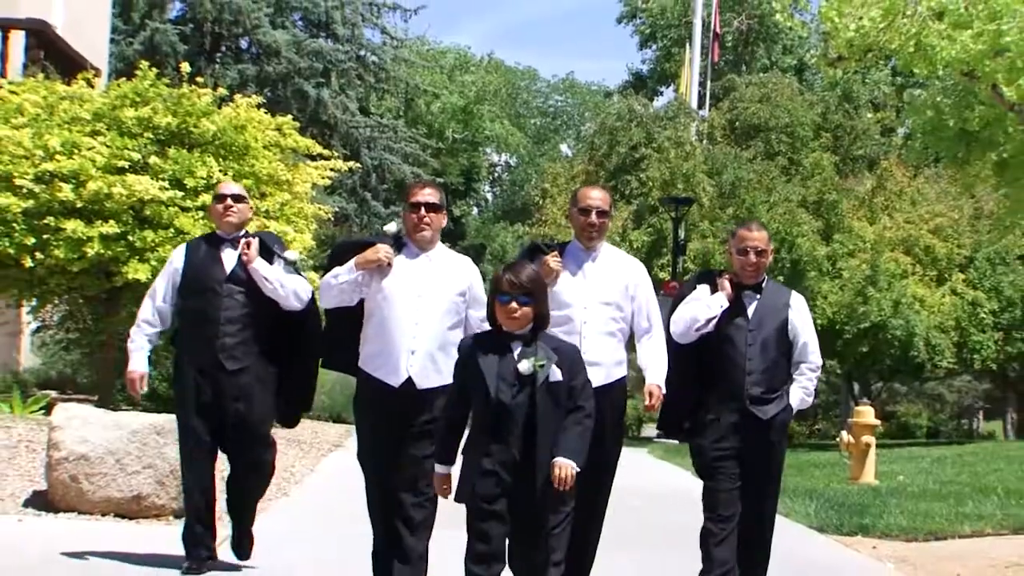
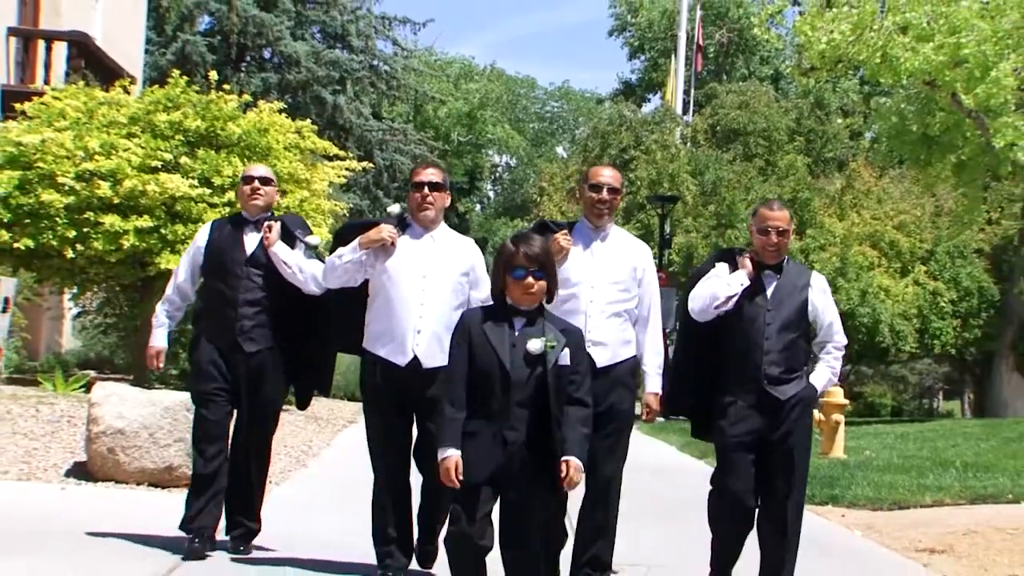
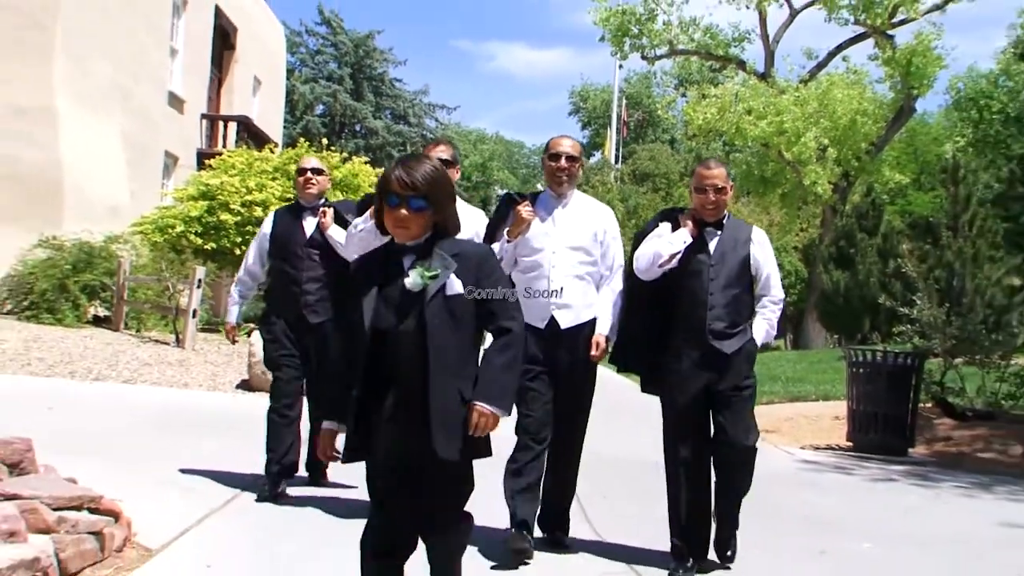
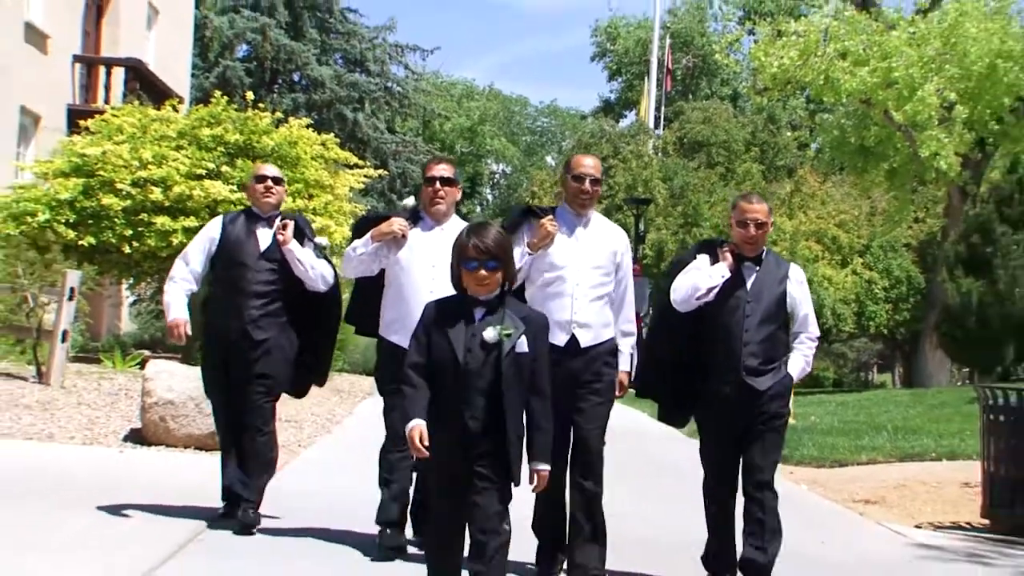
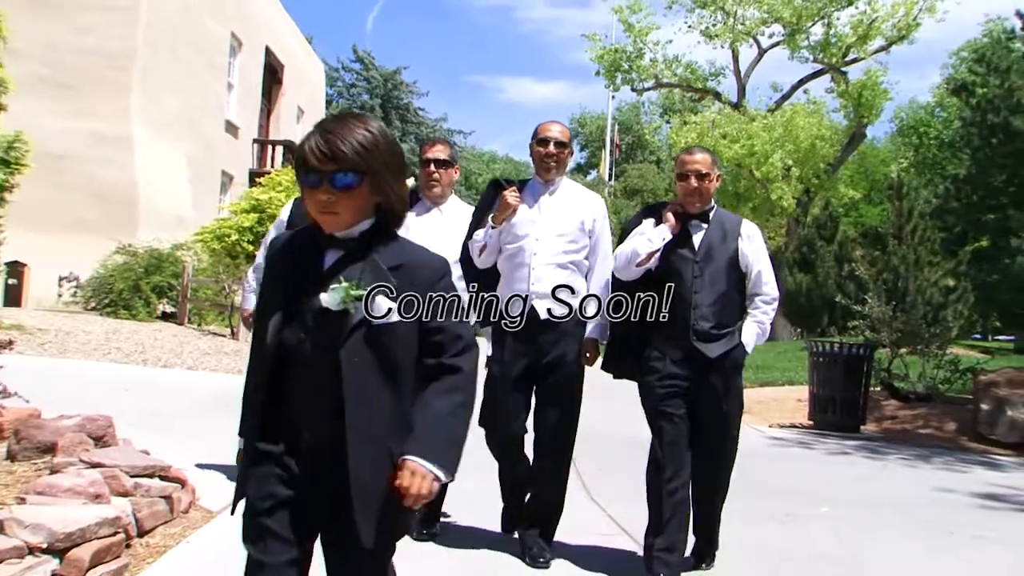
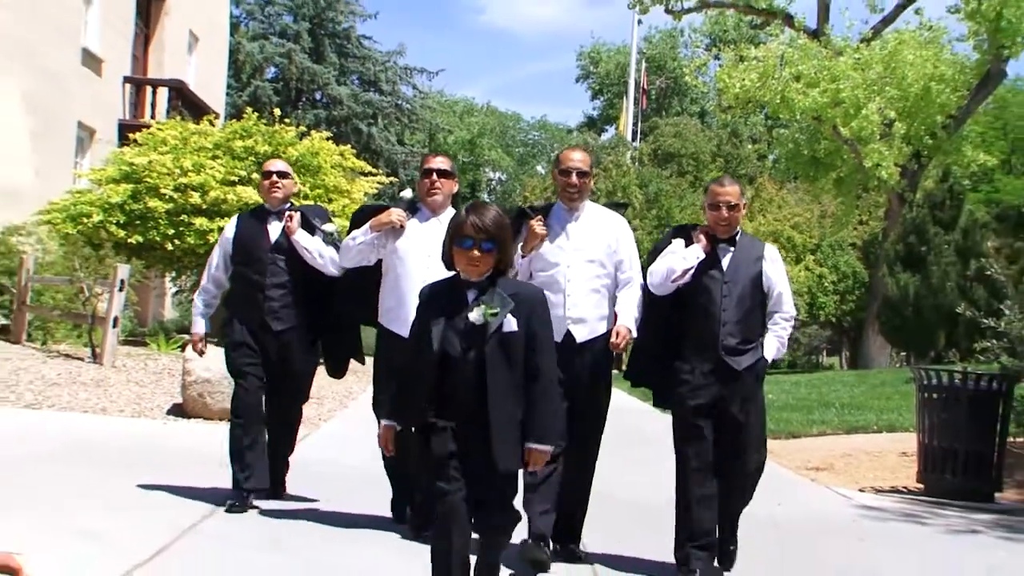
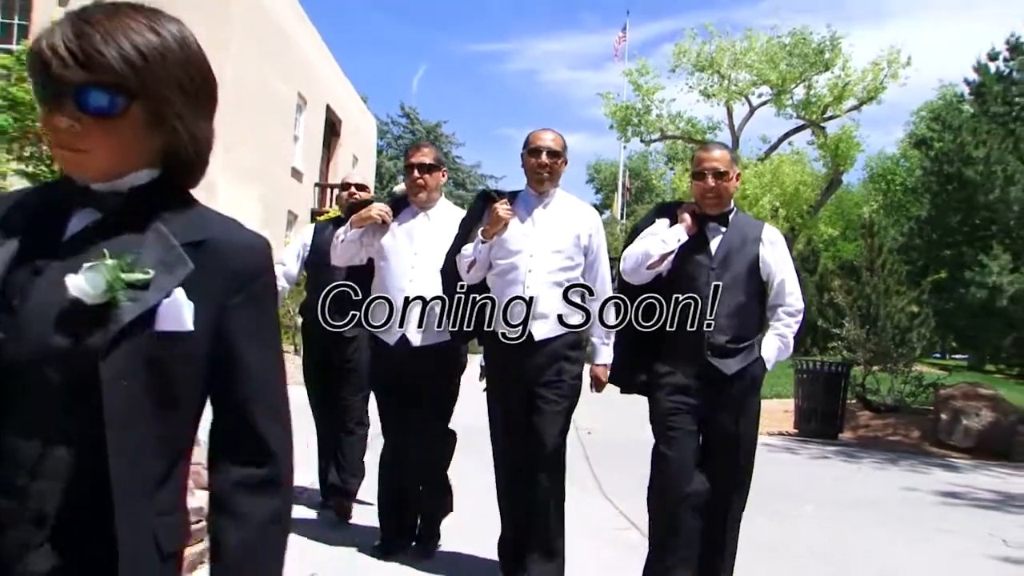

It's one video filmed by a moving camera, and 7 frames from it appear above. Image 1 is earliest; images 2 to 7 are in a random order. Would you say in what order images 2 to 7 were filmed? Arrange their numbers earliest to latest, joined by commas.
2, 4, 6, 3, 5, 7
